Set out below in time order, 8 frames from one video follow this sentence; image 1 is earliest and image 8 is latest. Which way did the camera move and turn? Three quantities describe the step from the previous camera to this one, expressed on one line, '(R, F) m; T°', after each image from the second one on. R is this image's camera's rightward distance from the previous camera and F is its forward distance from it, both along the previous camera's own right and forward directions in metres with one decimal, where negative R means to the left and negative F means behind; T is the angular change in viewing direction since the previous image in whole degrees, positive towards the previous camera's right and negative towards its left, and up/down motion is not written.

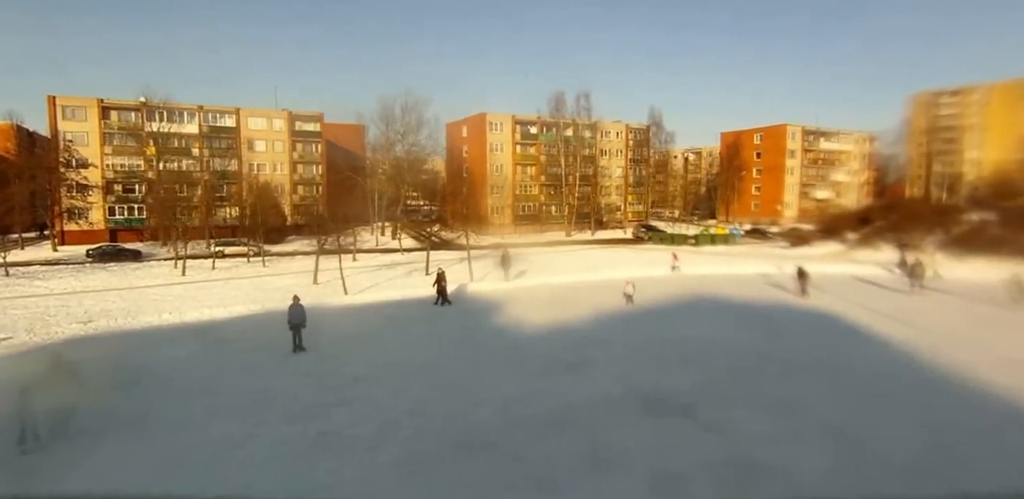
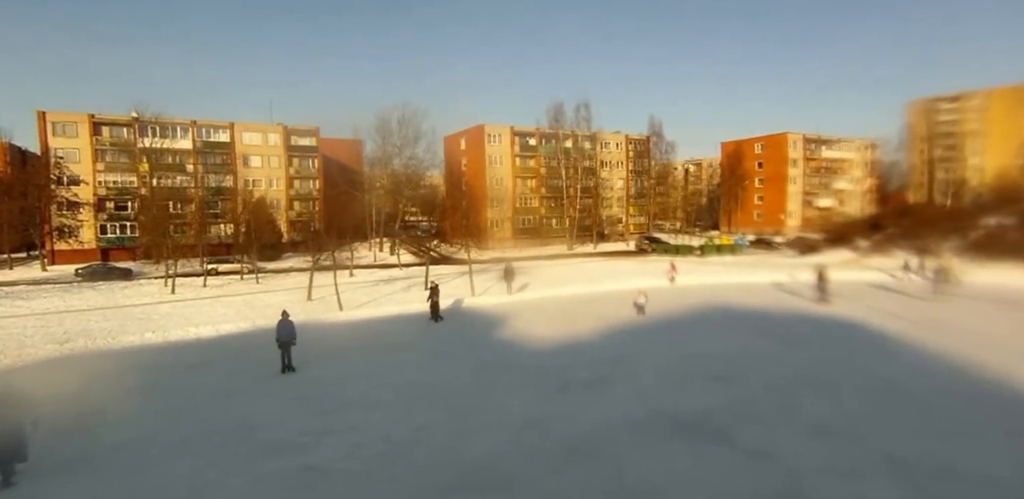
(-0.2, +1.1) m; 0°
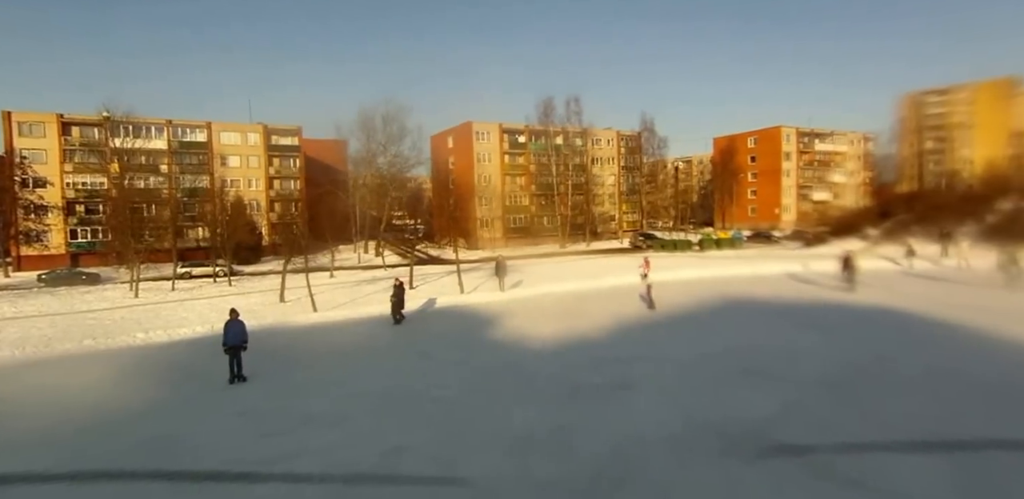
(-0.1, +2.1) m; +1°
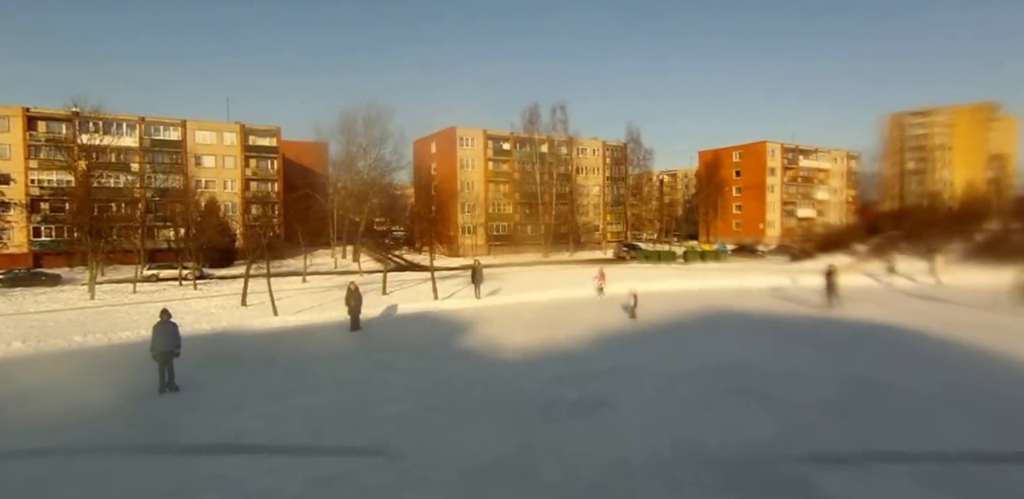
(+0.3, +1.1) m; +1°
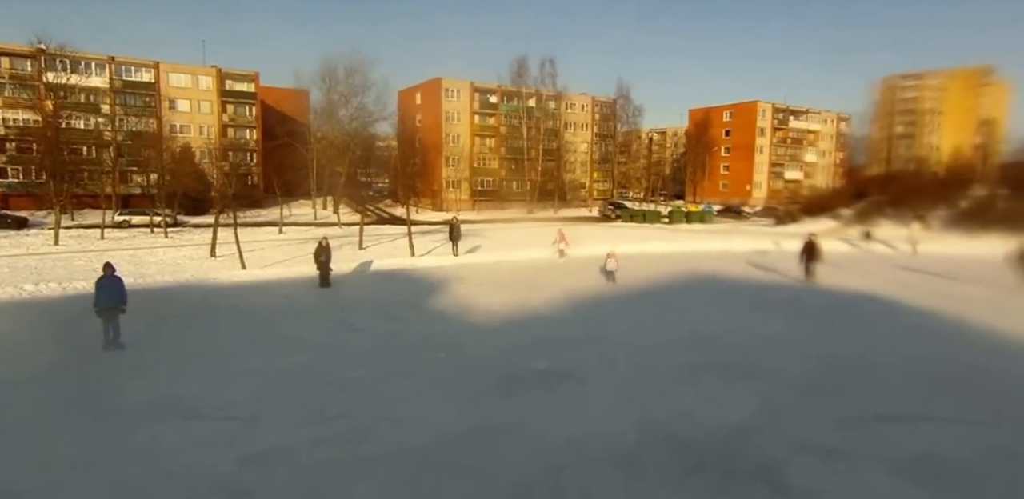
(+0.2, +0.6) m; +1°
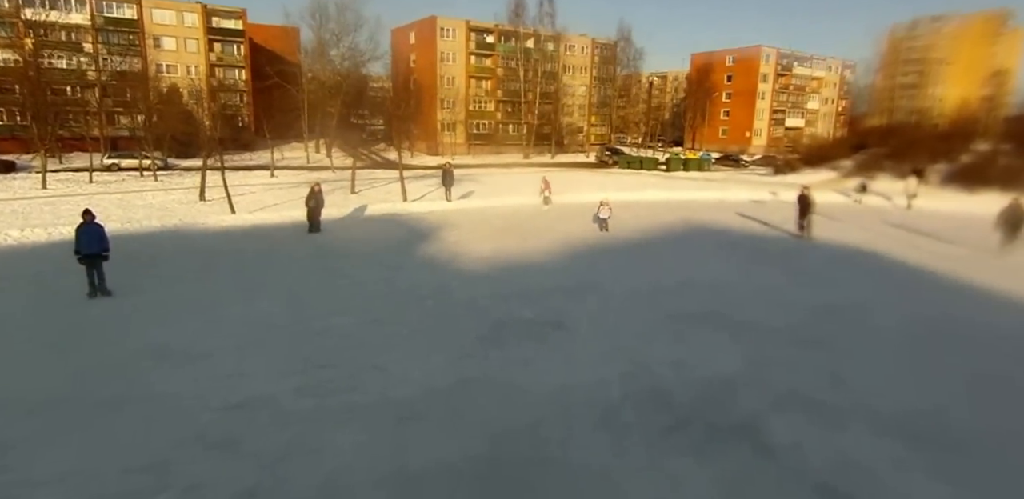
(+0.1, +0.2) m; 0°
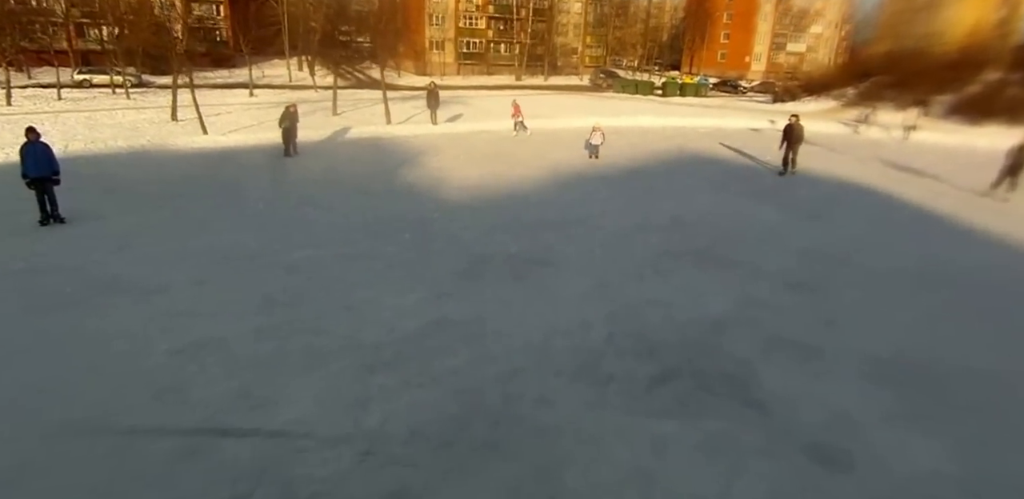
(+0.1, +0.5) m; +1°
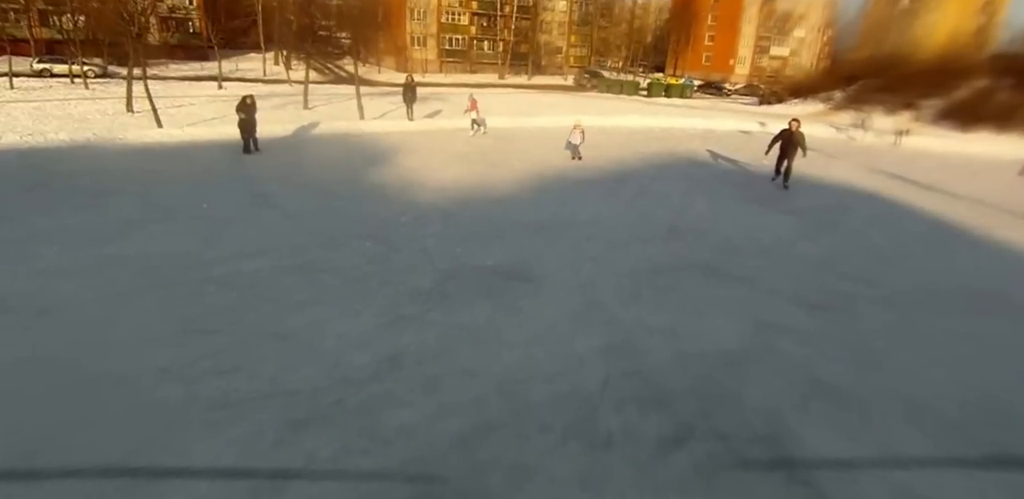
(0.0, +1.0) m; +2°
